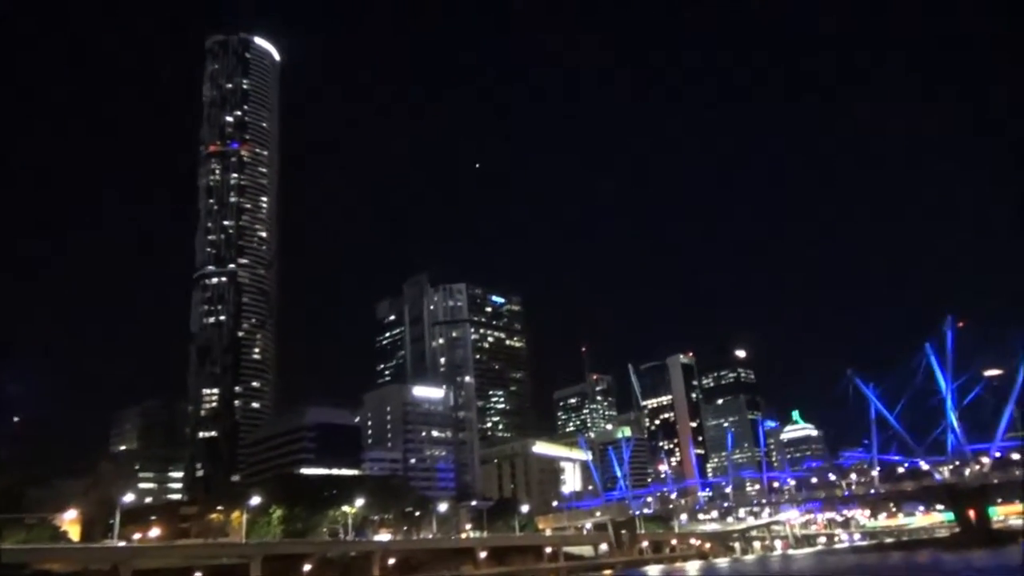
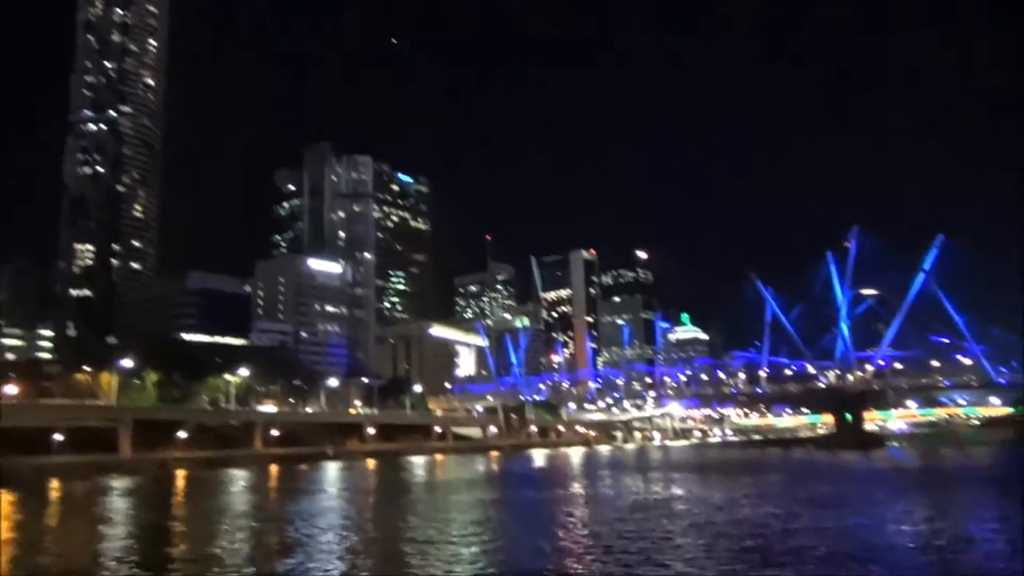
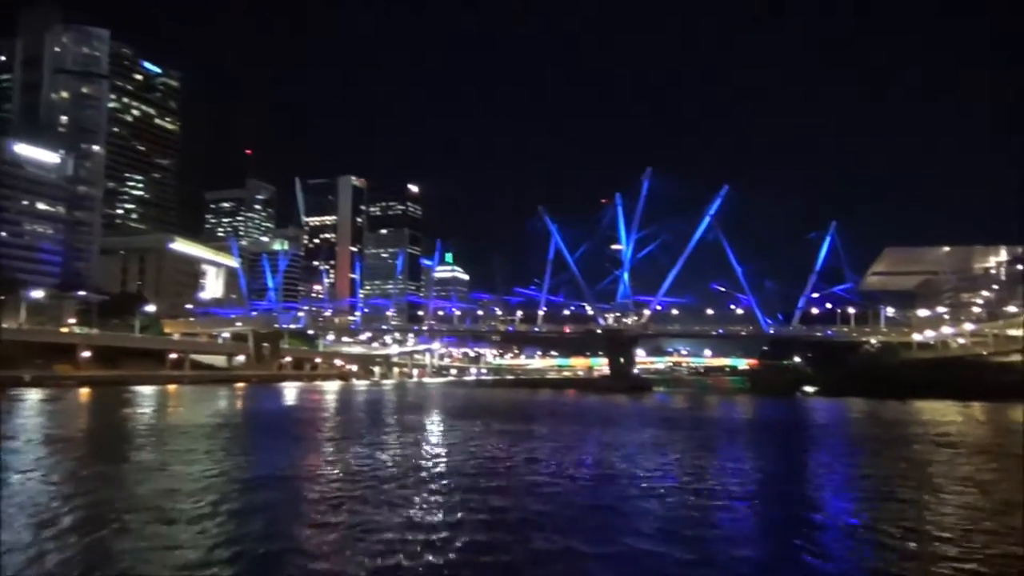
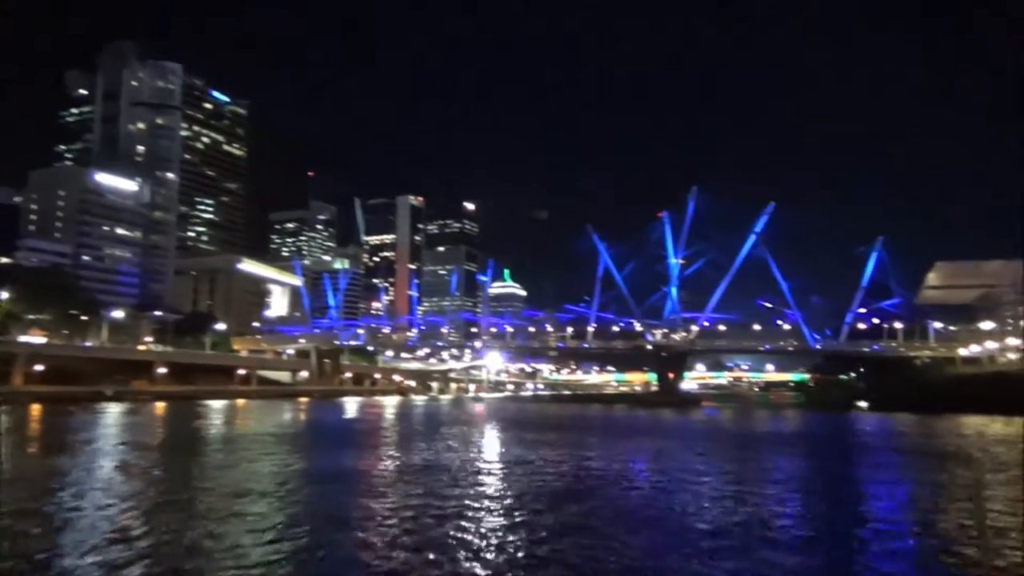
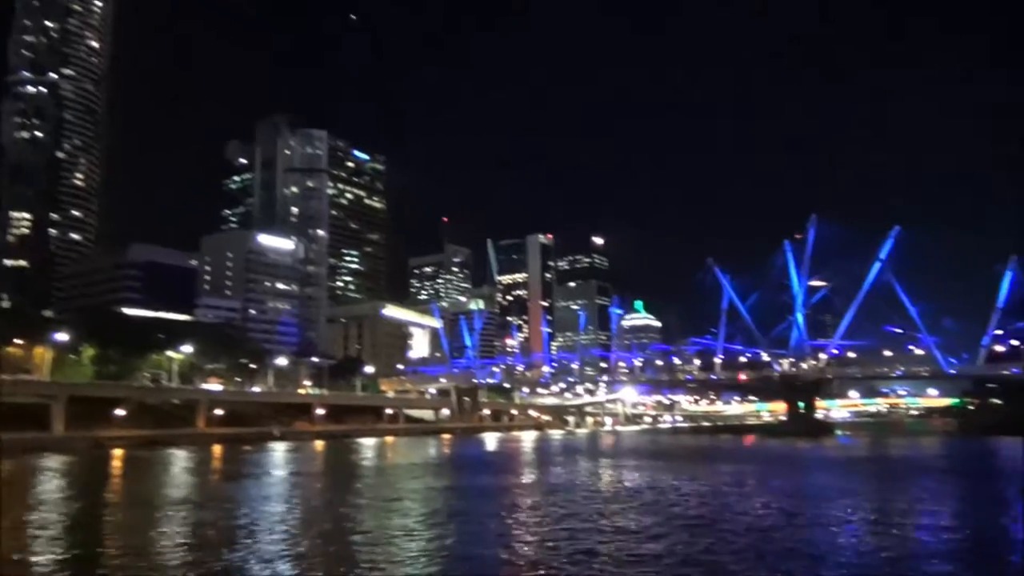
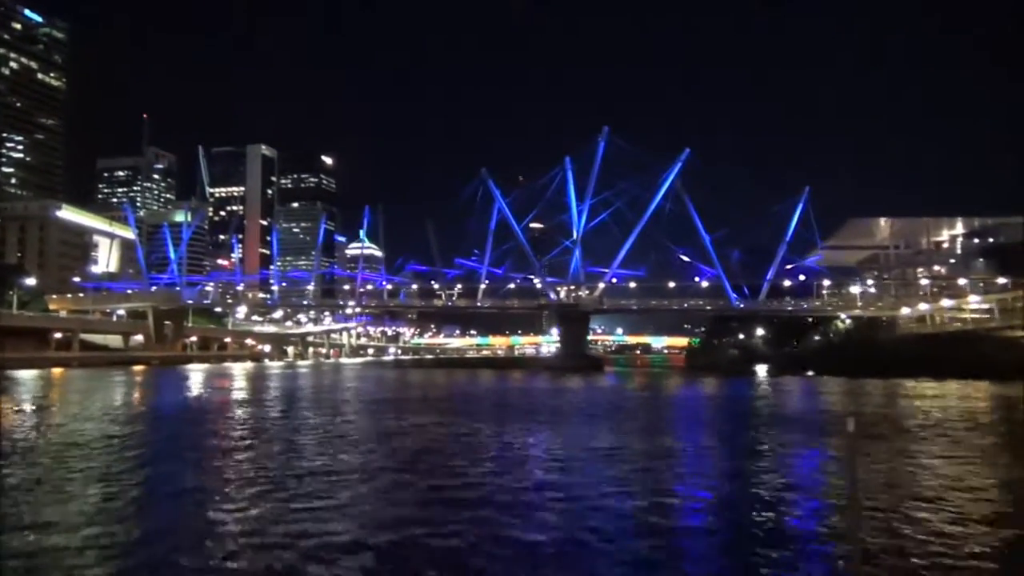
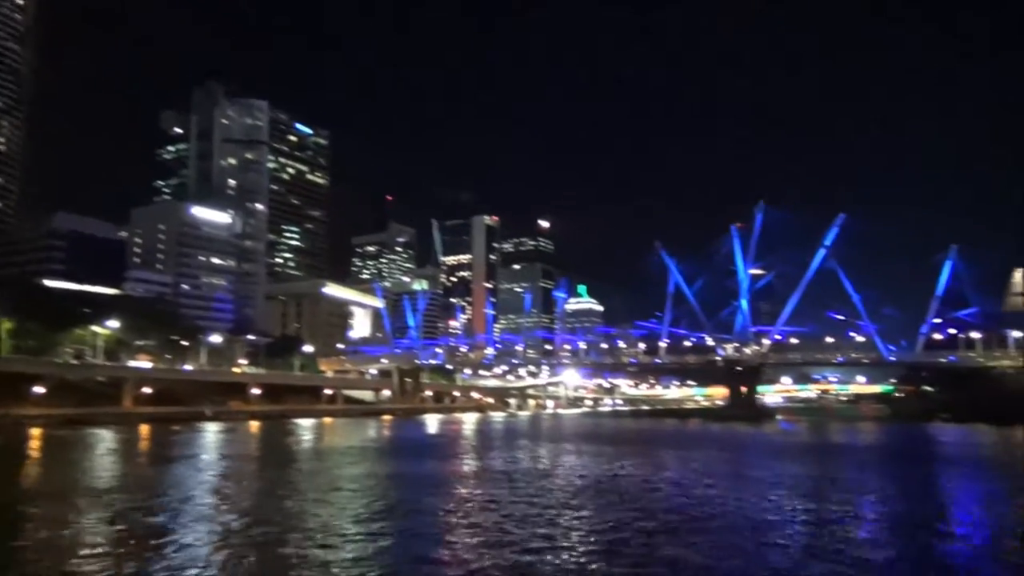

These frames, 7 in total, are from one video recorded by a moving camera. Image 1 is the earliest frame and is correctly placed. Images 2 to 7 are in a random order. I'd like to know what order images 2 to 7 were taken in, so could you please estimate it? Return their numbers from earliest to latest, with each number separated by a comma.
2, 5, 7, 4, 3, 6
